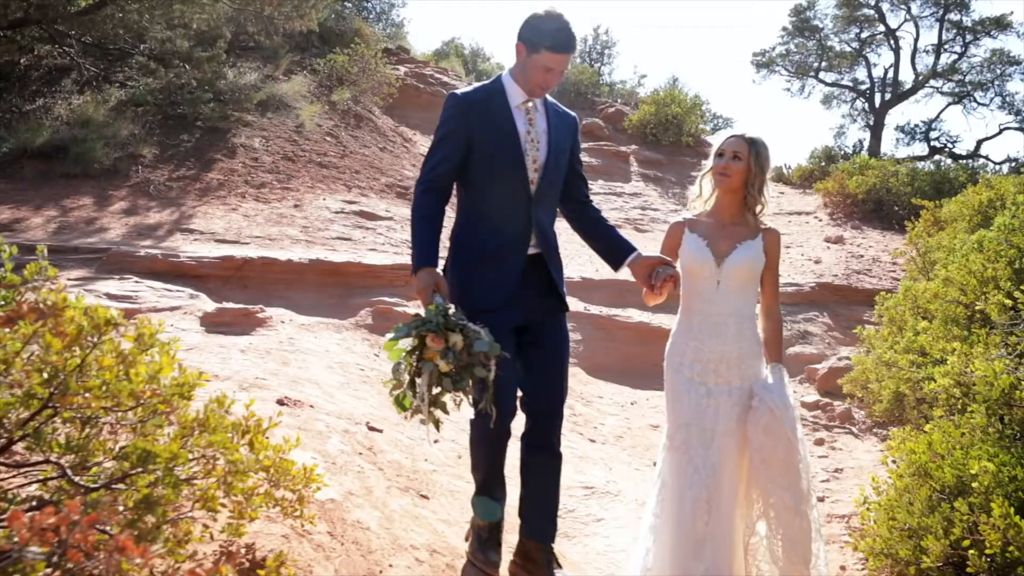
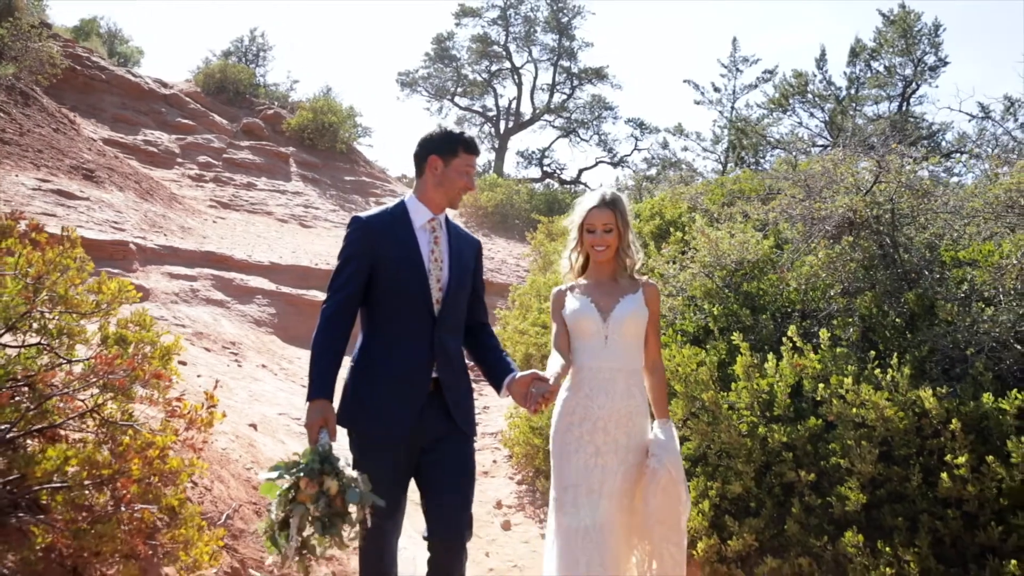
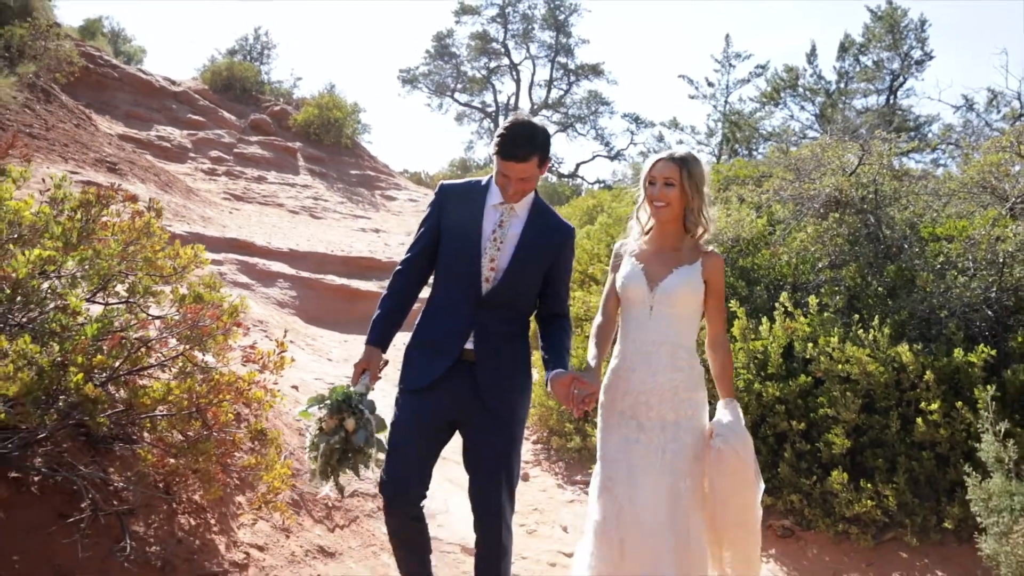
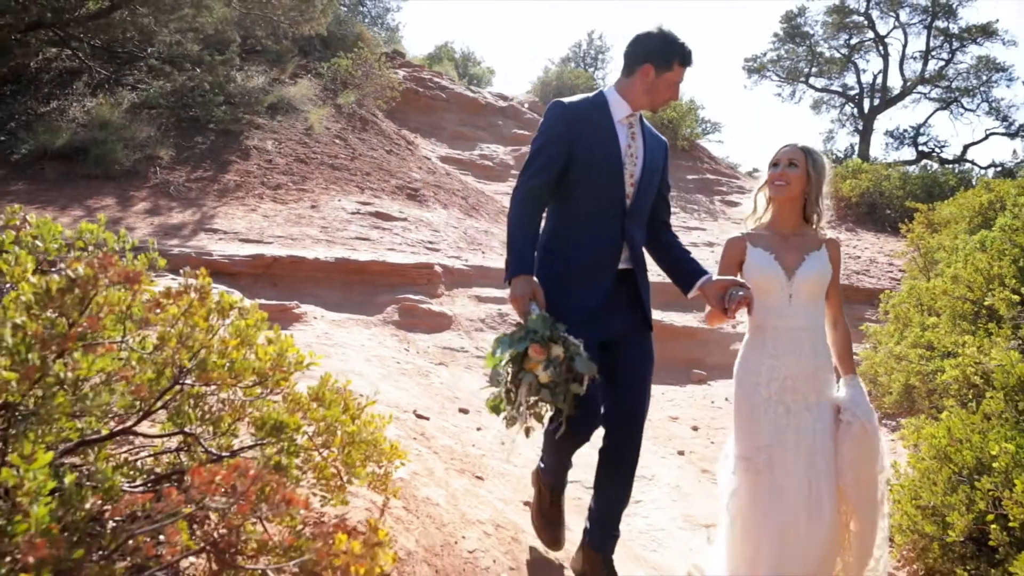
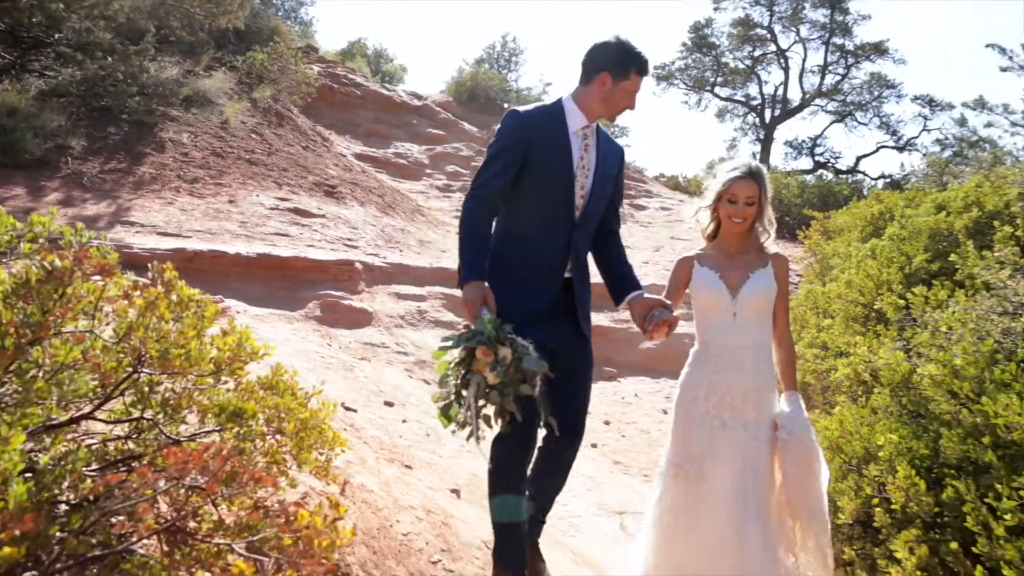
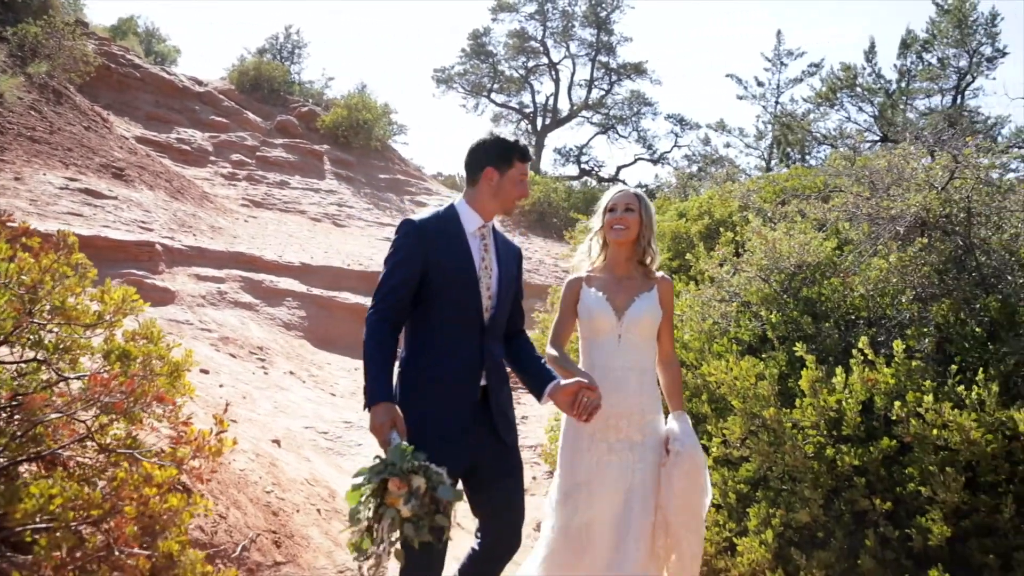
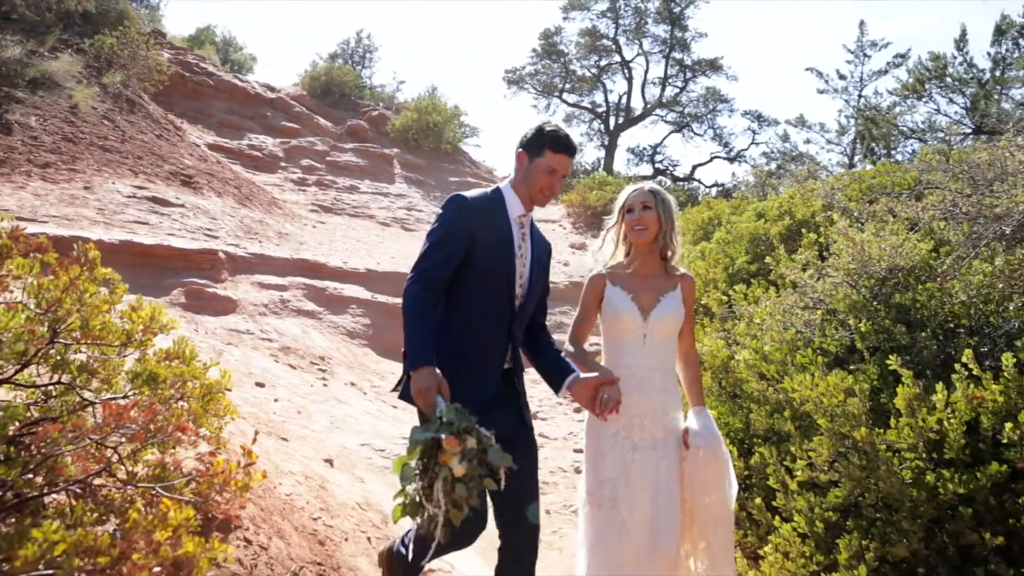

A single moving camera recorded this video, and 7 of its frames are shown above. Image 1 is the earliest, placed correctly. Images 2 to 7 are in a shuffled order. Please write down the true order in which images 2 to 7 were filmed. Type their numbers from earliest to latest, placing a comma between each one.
4, 5, 7, 6, 2, 3
